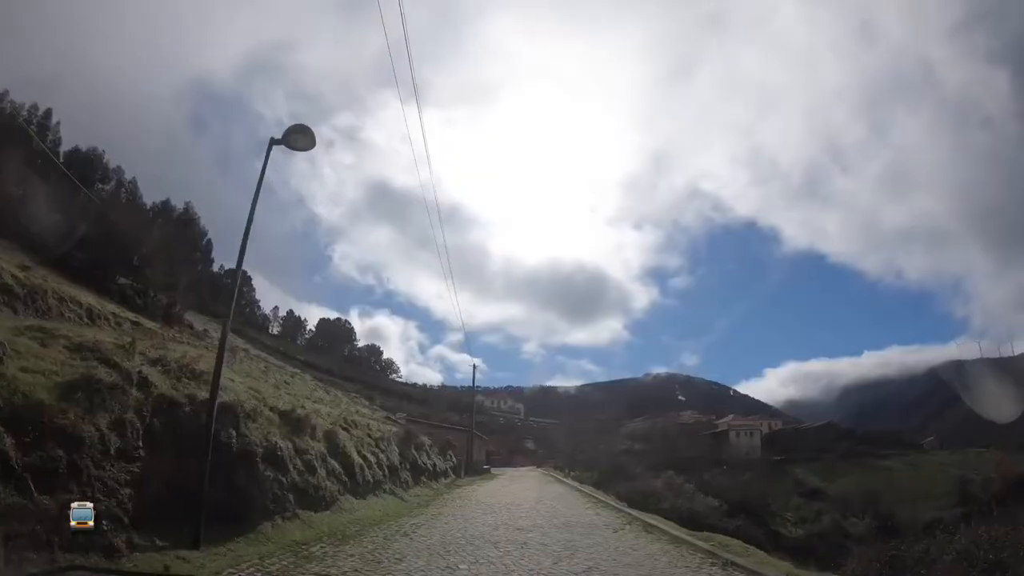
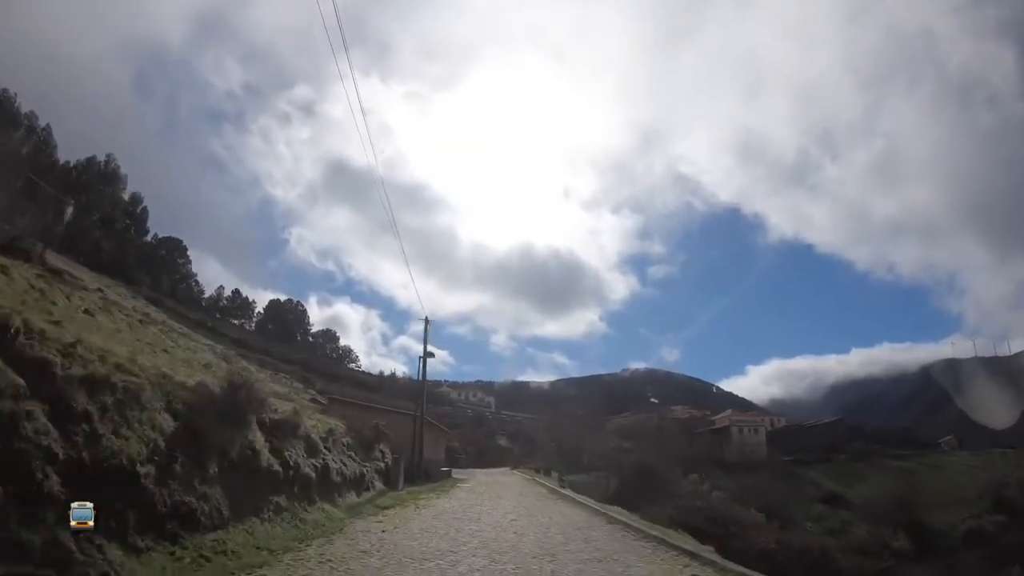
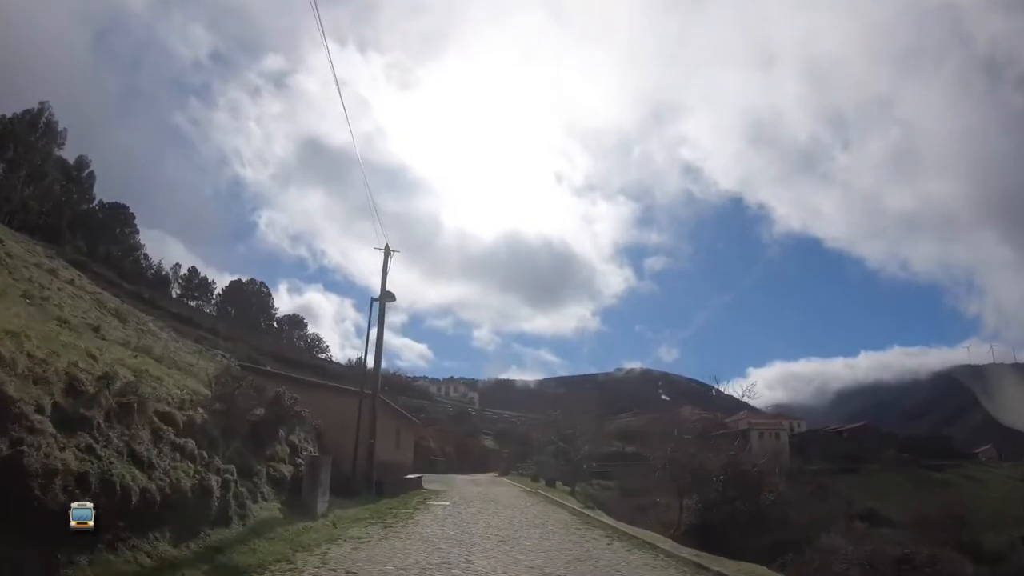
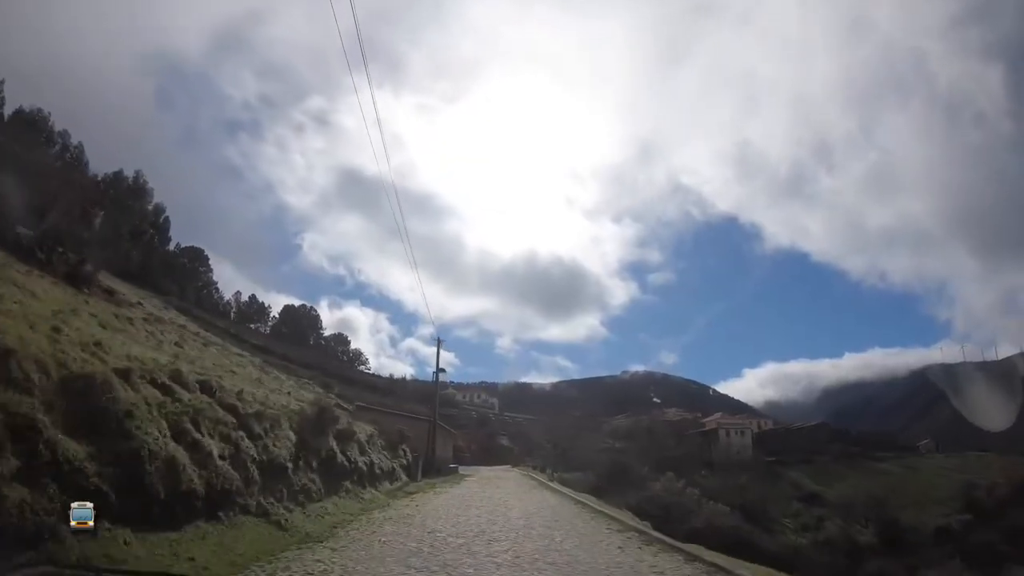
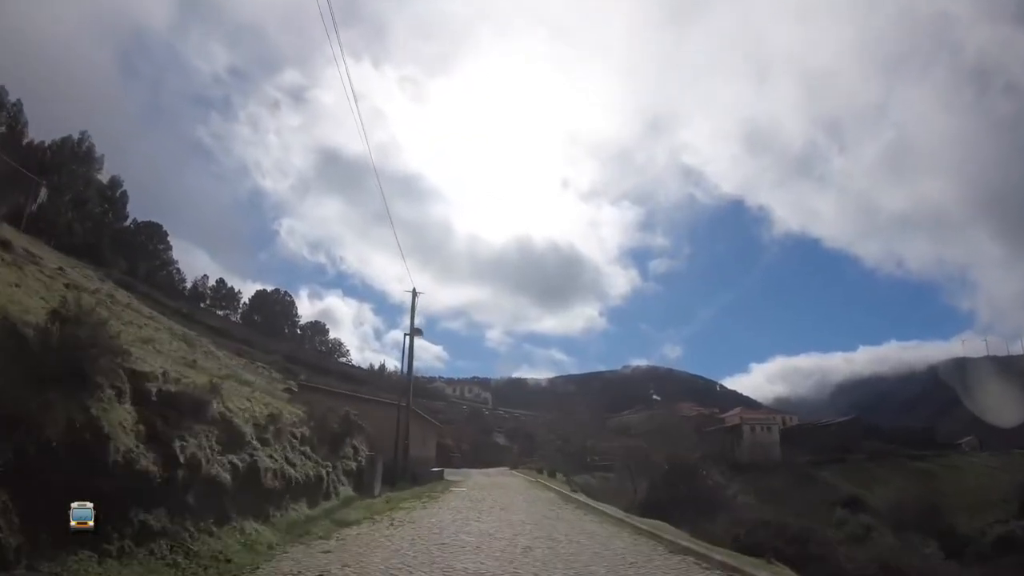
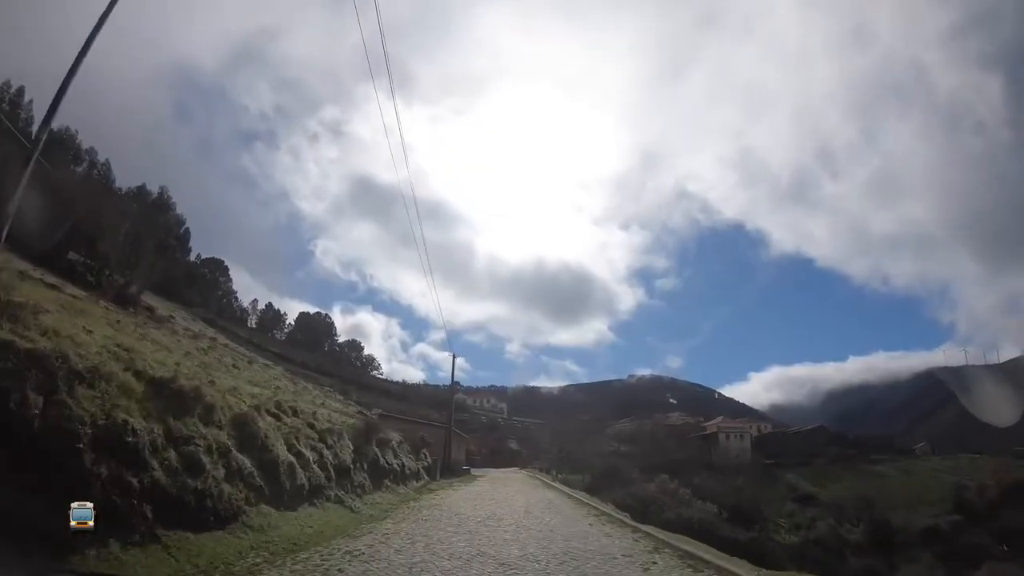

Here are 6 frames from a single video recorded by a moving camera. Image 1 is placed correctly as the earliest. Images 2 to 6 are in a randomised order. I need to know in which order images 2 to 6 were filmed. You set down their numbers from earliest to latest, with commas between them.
6, 4, 2, 5, 3
